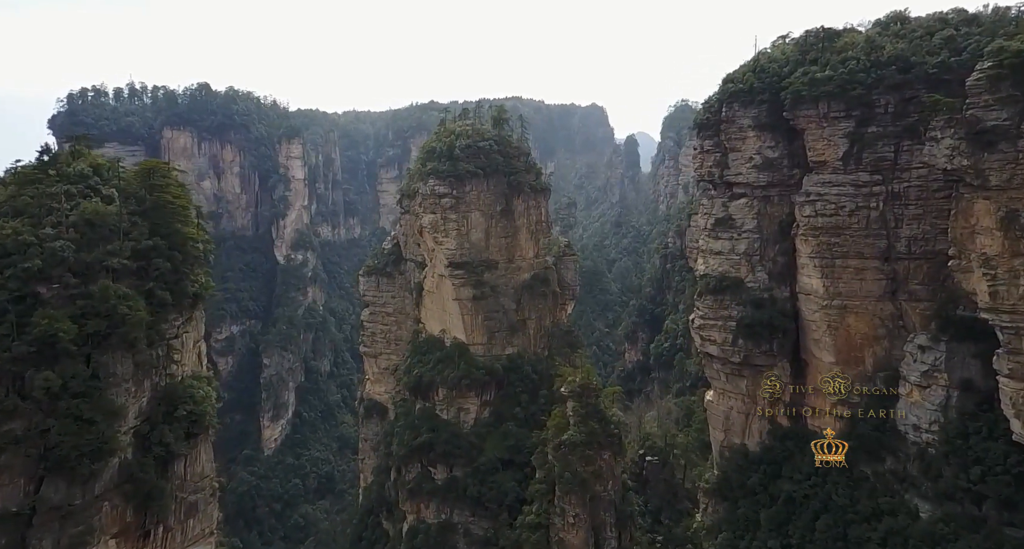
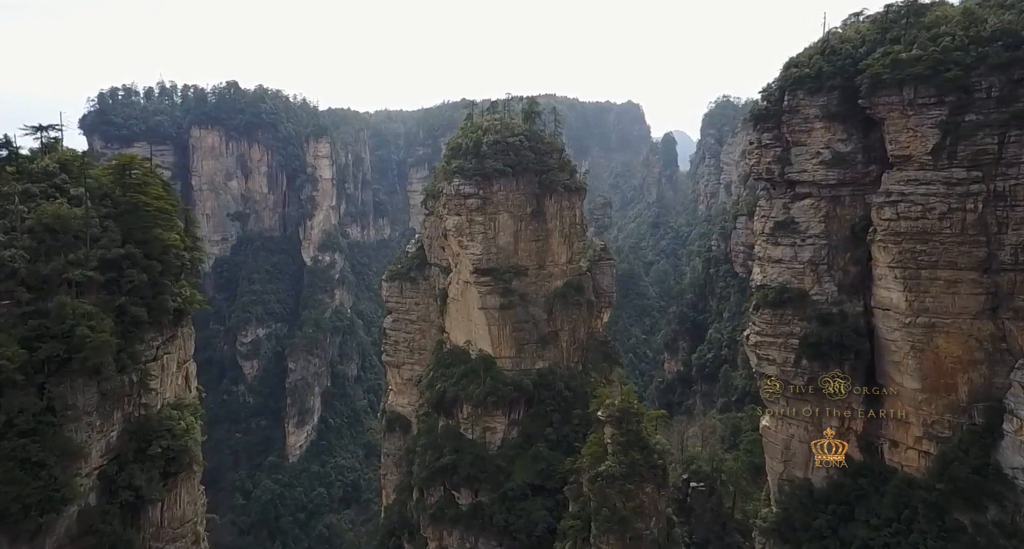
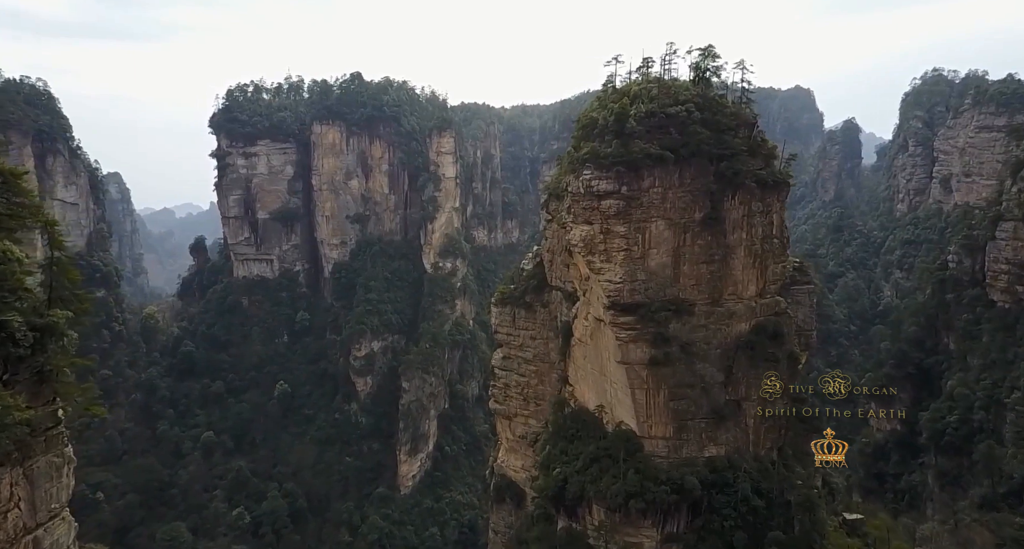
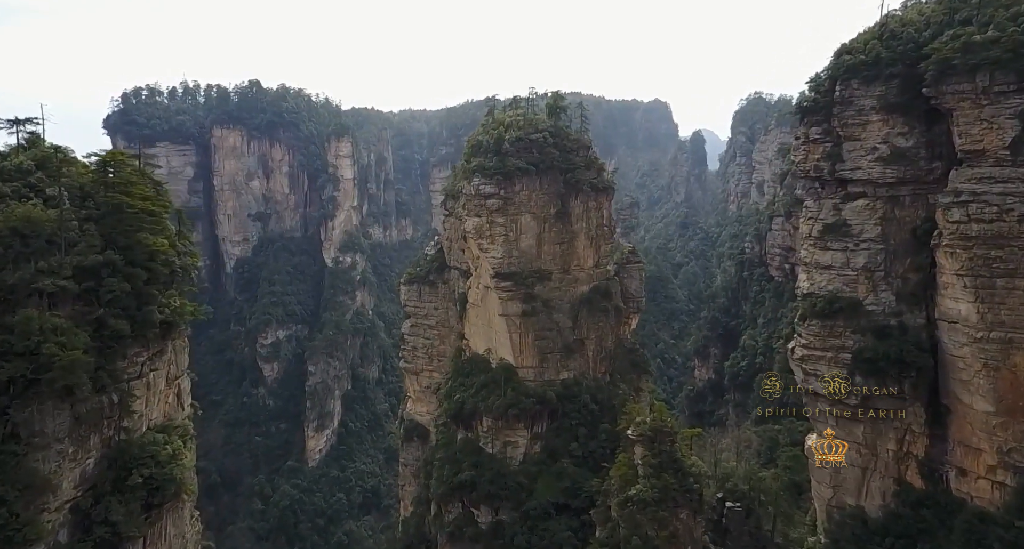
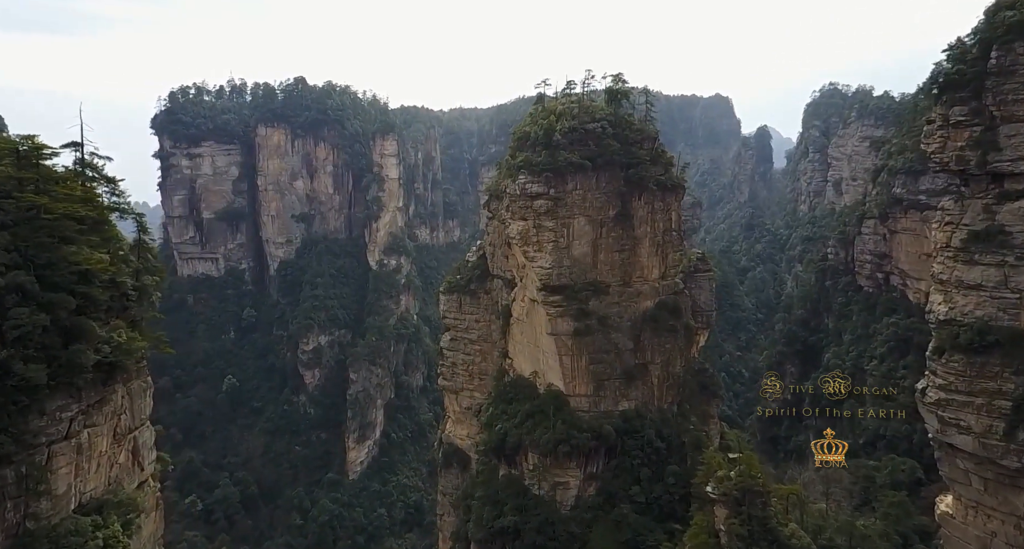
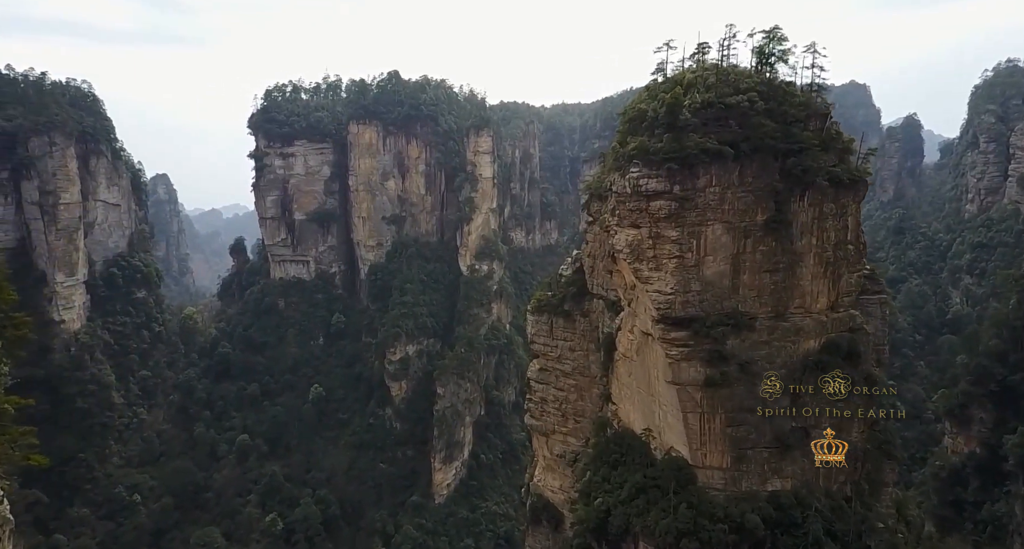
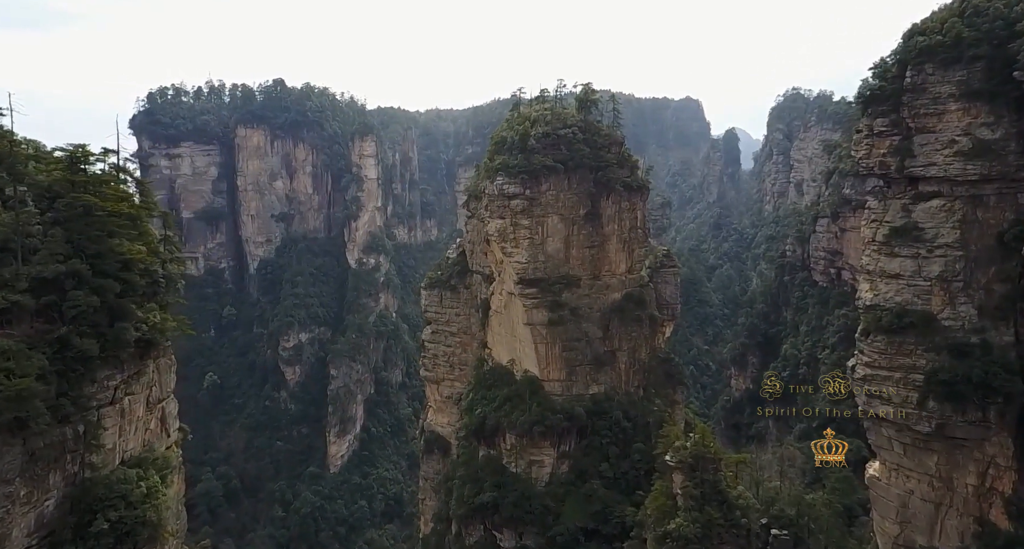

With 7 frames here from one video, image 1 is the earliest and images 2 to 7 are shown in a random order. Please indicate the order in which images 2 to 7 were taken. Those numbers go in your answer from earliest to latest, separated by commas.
2, 4, 7, 5, 3, 6
